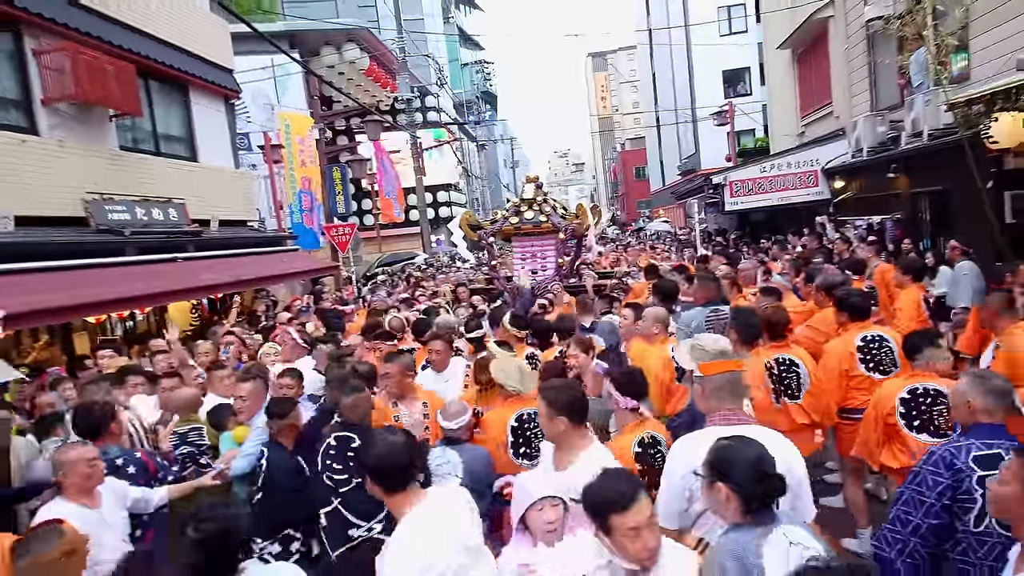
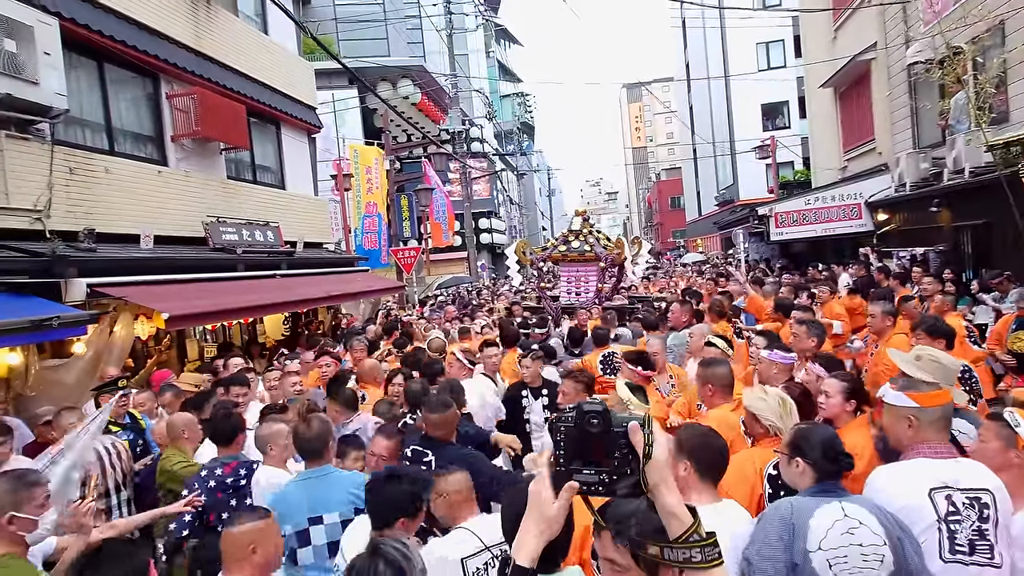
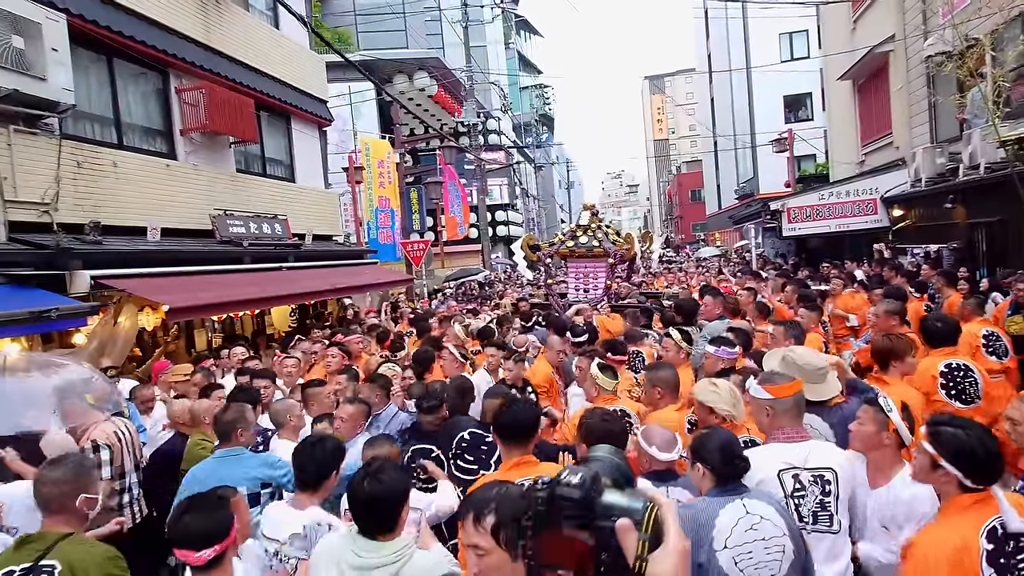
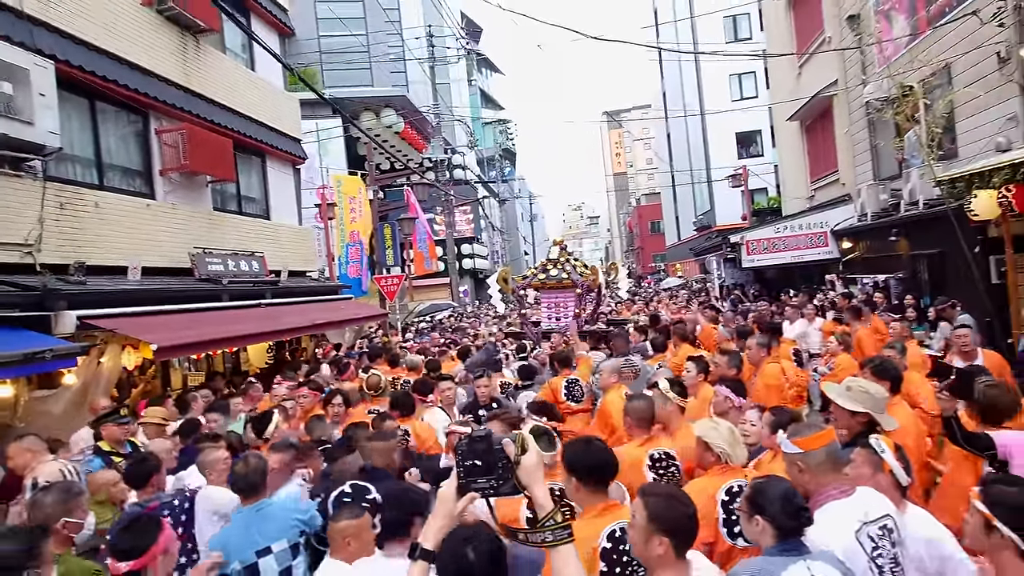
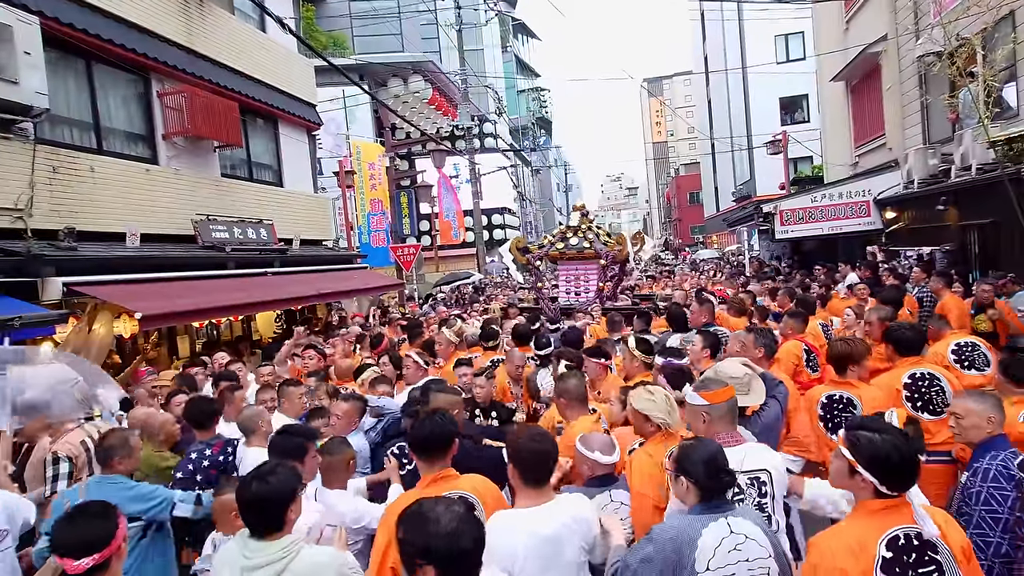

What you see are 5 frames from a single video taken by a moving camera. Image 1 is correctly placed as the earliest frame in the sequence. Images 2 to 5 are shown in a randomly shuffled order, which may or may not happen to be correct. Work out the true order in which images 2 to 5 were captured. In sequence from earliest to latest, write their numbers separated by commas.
5, 3, 2, 4
